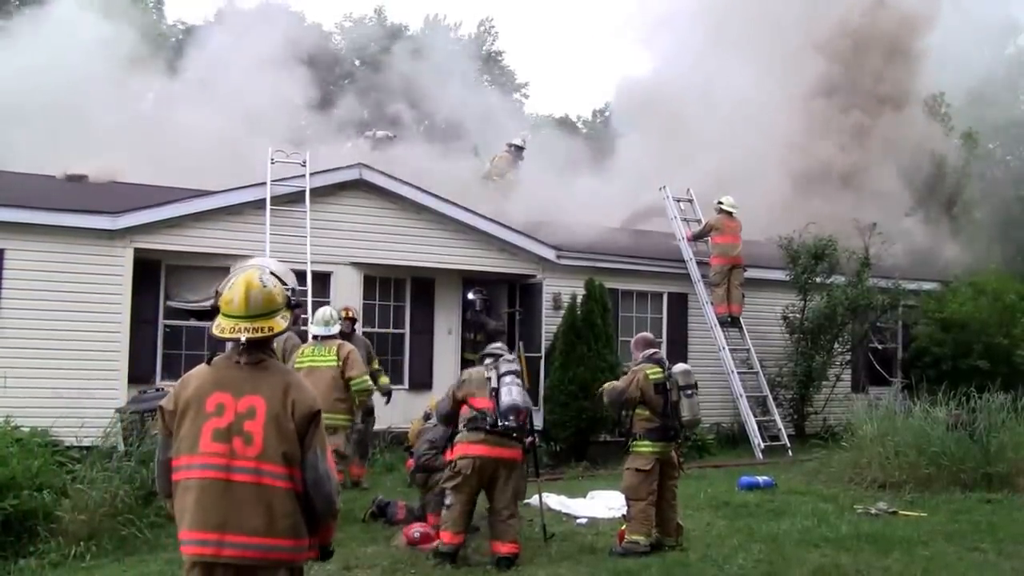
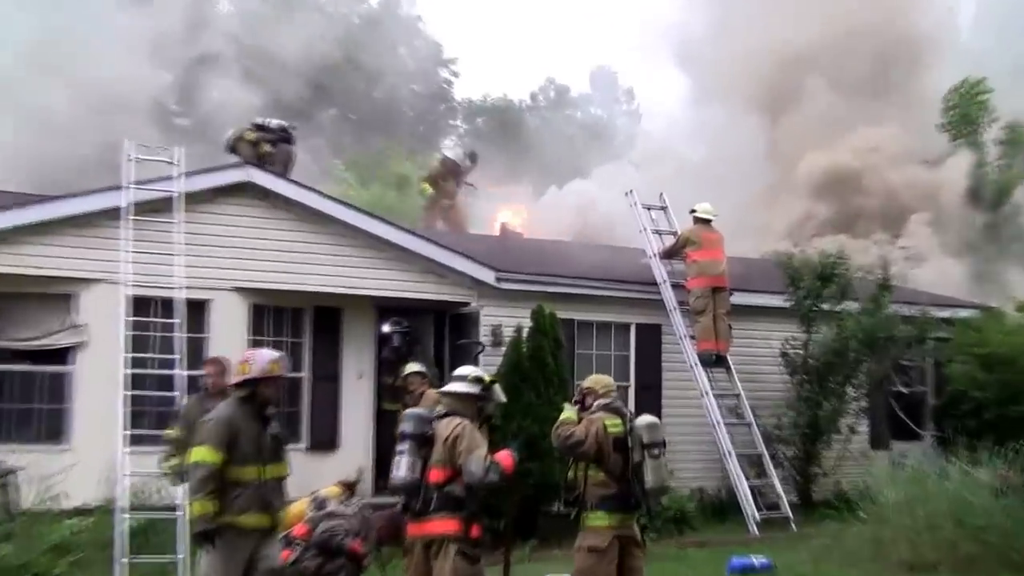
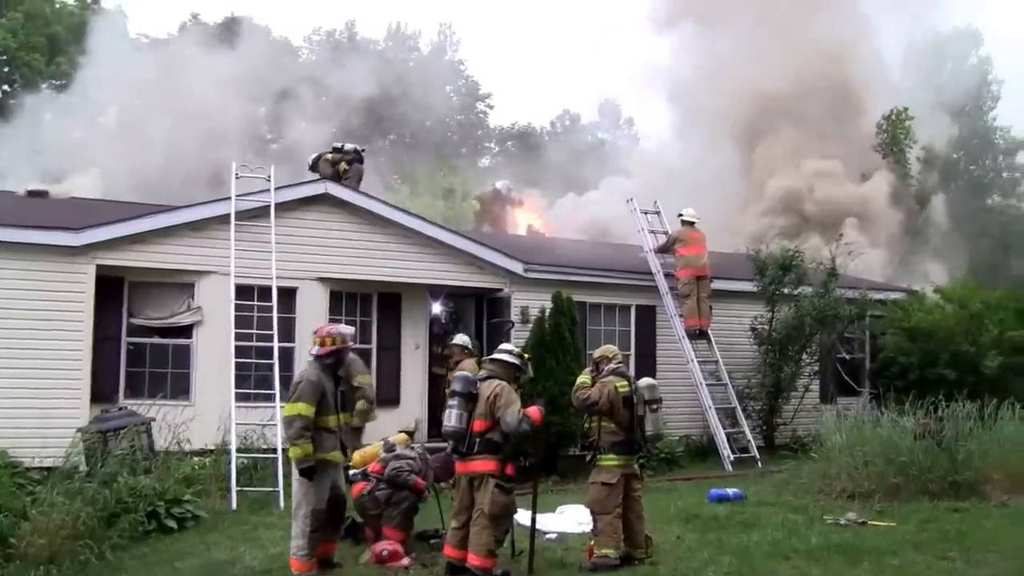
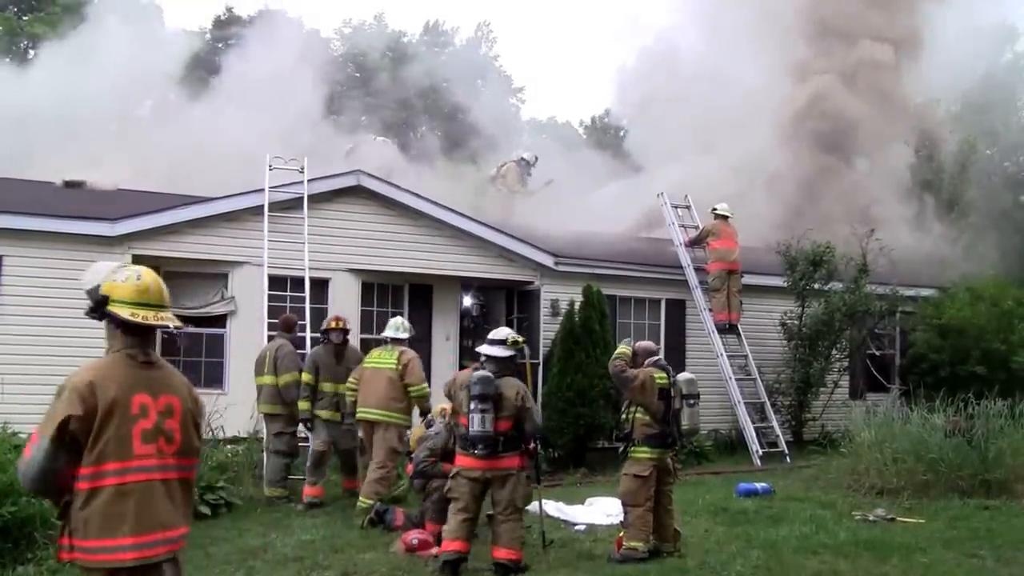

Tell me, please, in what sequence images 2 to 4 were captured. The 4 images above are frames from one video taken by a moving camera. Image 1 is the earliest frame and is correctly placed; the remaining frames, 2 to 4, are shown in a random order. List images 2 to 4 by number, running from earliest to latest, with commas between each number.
4, 3, 2
